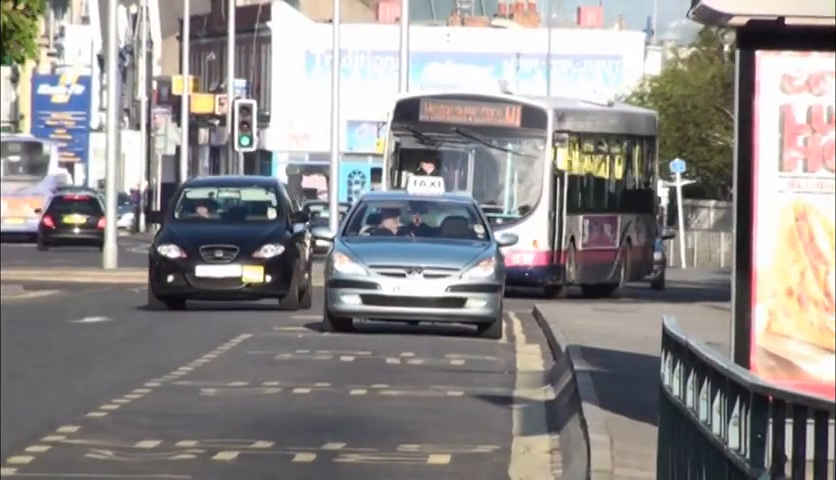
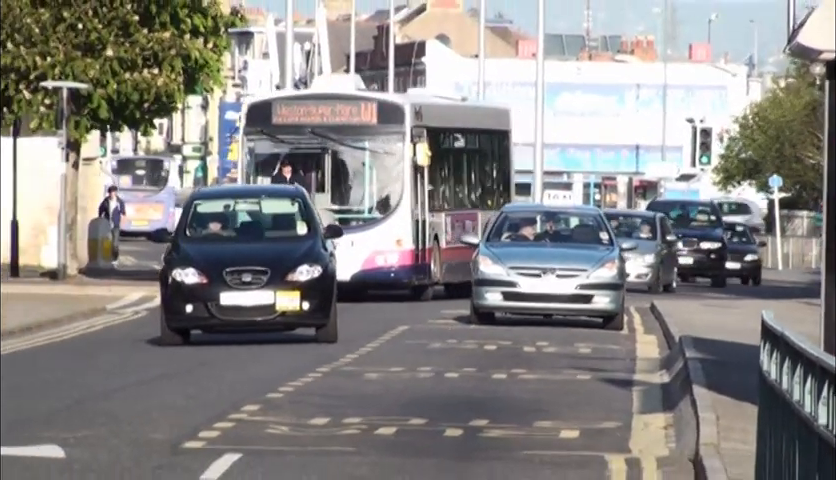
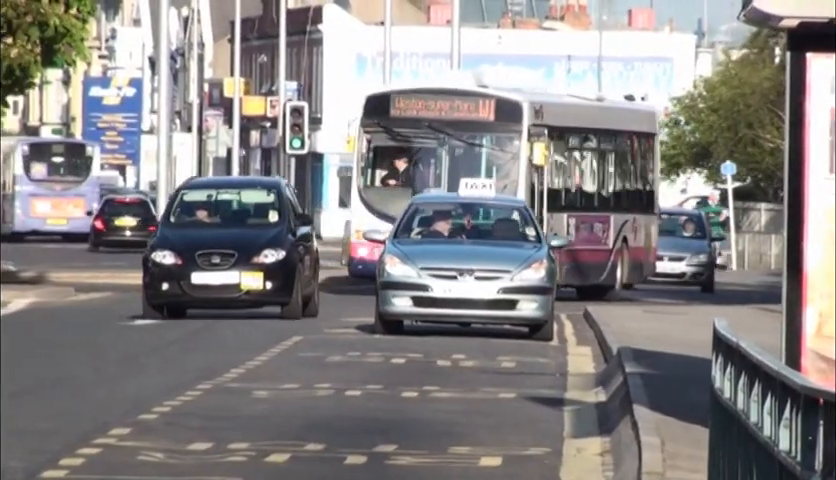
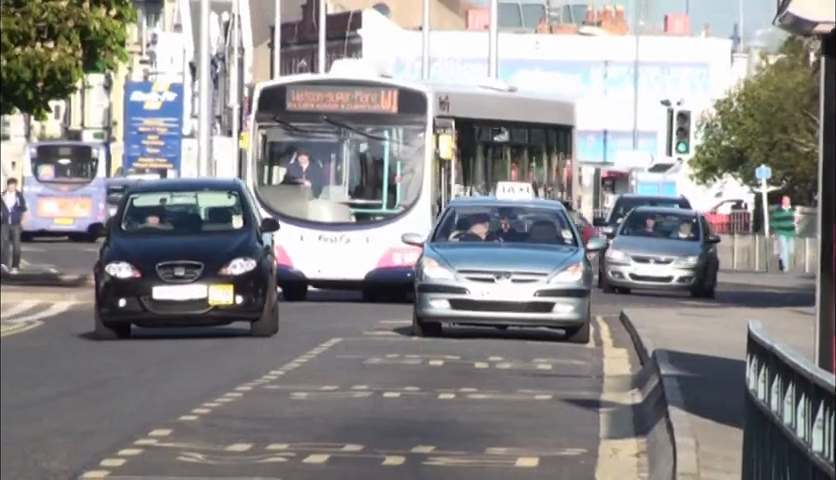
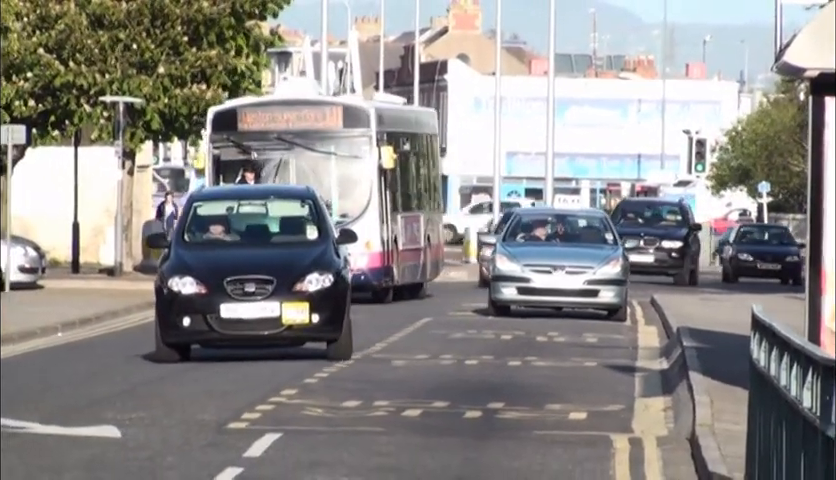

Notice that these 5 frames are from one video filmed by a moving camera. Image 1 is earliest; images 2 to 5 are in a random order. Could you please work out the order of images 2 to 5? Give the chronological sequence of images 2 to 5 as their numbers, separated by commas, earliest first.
3, 4, 2, 5
